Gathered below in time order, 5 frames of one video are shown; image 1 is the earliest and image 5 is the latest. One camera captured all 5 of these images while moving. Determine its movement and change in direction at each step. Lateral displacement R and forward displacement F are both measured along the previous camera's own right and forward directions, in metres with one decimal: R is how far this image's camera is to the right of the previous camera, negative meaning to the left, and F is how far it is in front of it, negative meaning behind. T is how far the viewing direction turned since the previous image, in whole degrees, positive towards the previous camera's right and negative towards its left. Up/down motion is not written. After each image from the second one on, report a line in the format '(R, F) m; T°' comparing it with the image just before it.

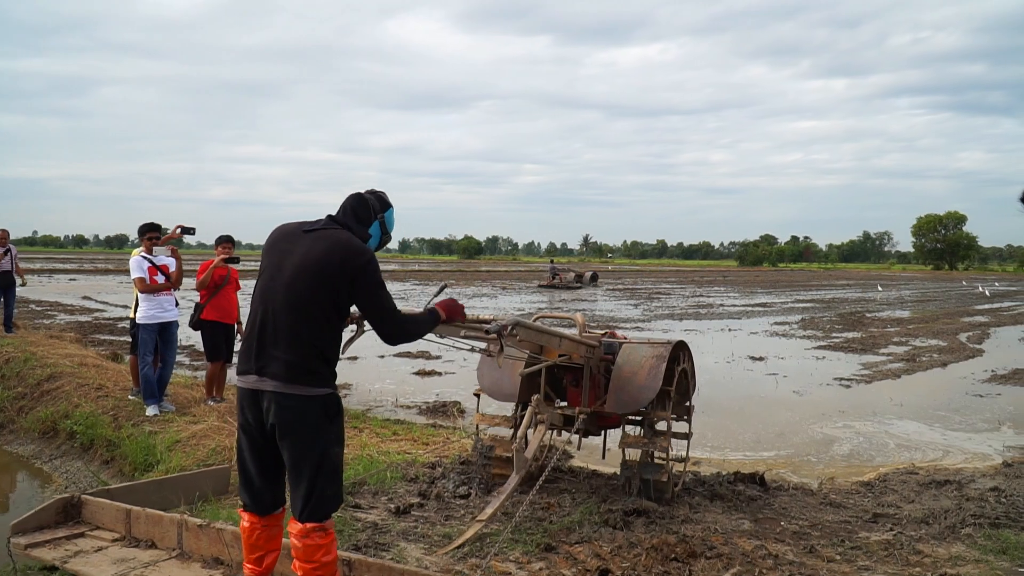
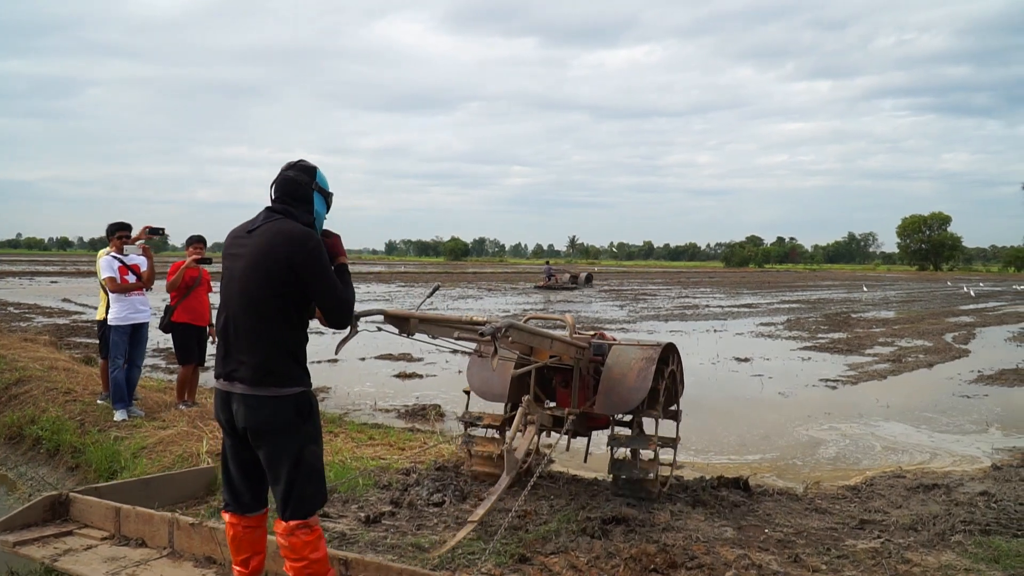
(+0.1, +0.2) m; +1°
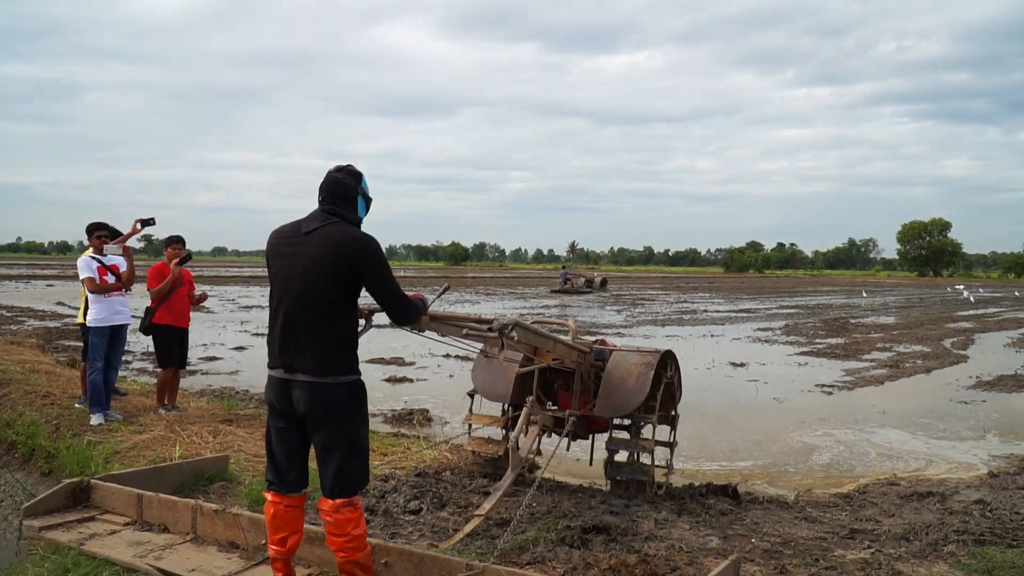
(+0.1, +0.2) m; 0°
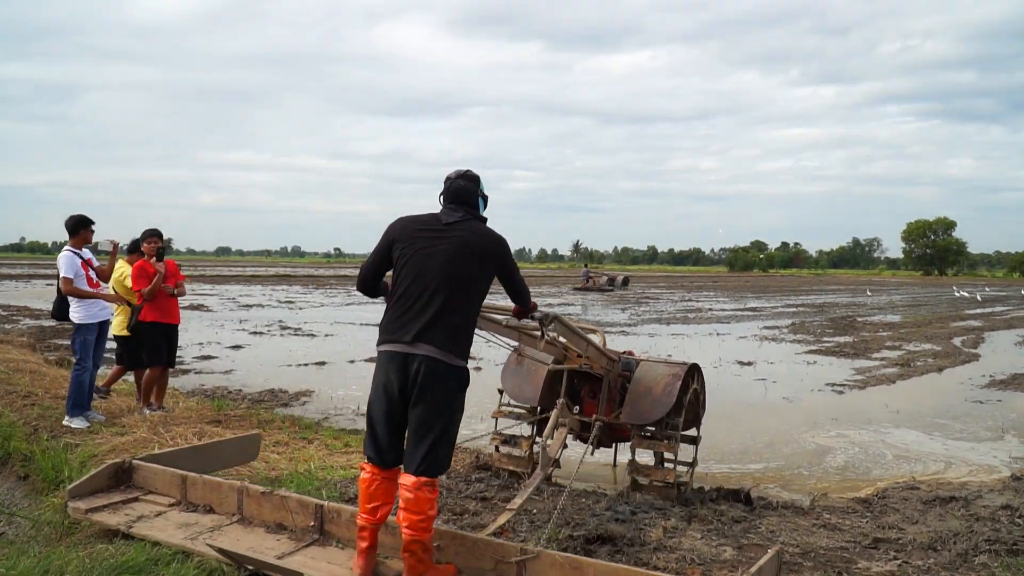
(0.0, +0.3) m; 0°
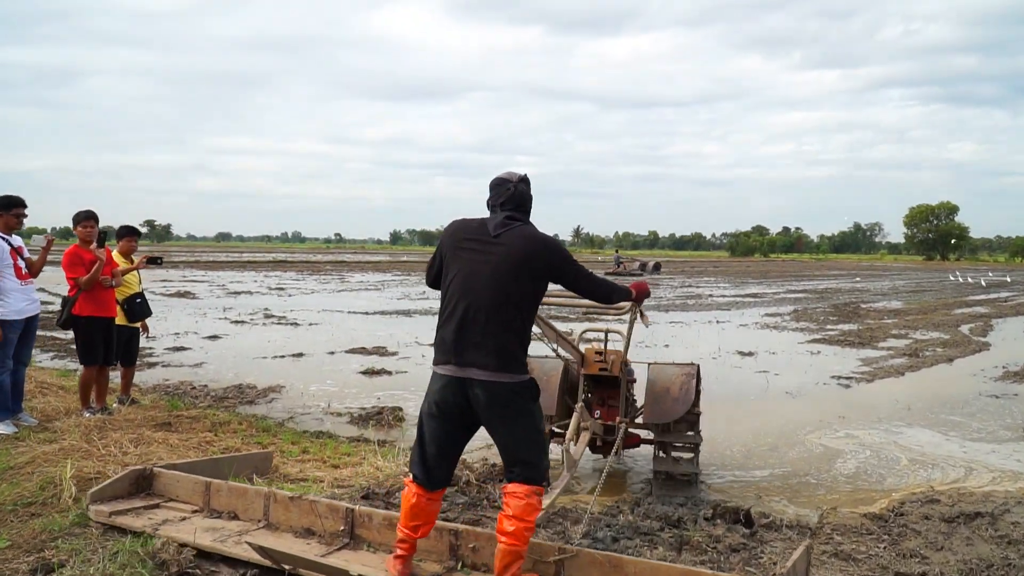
(+0.2, +0.7) m; 0°
